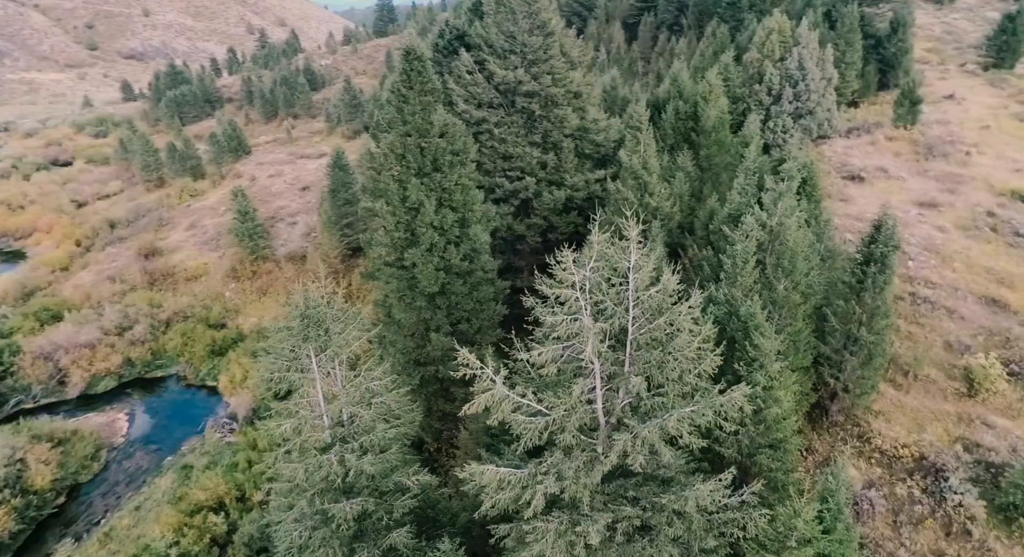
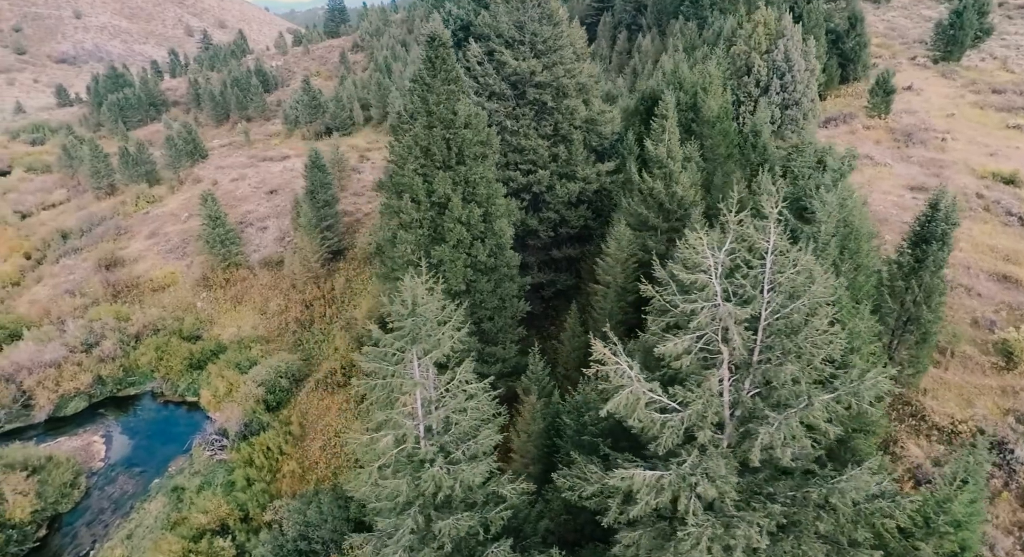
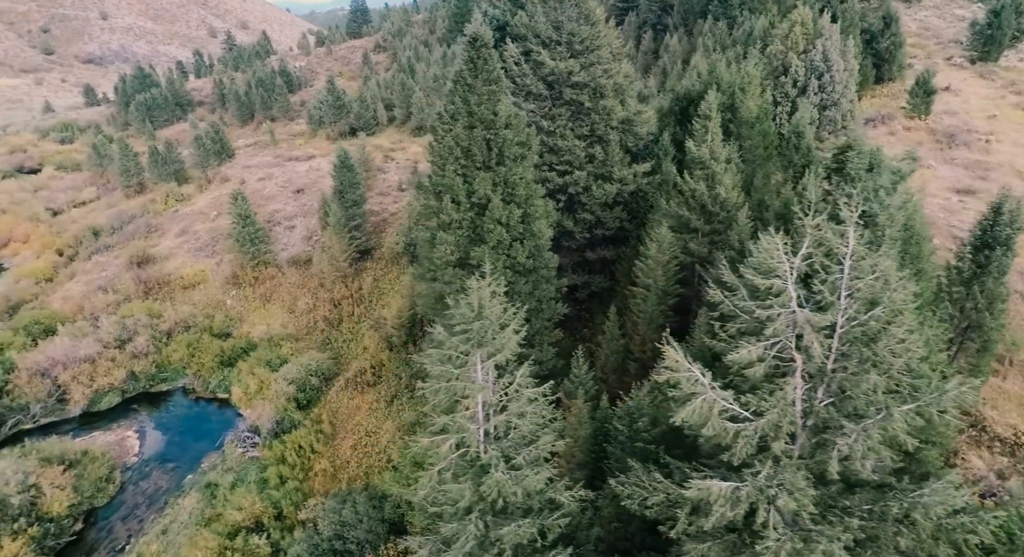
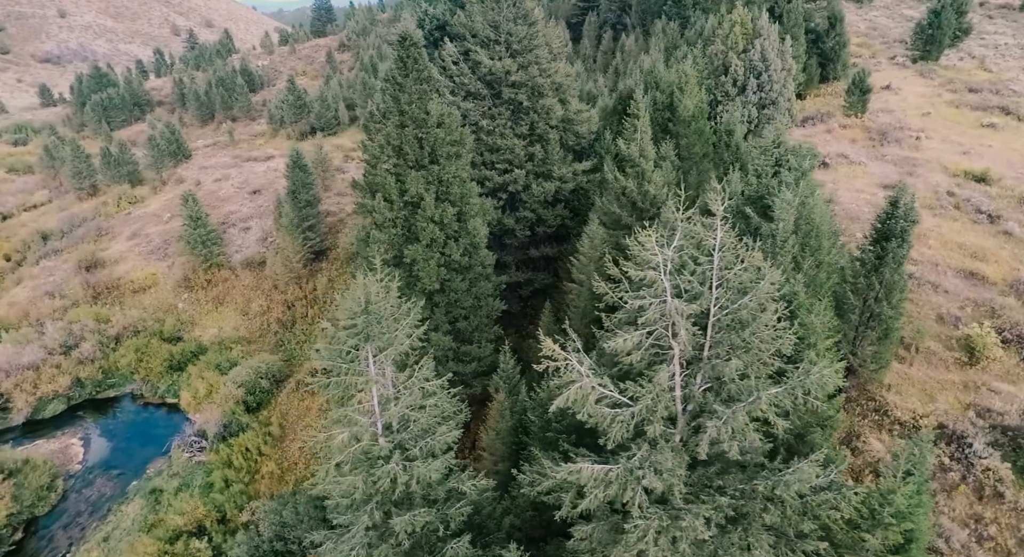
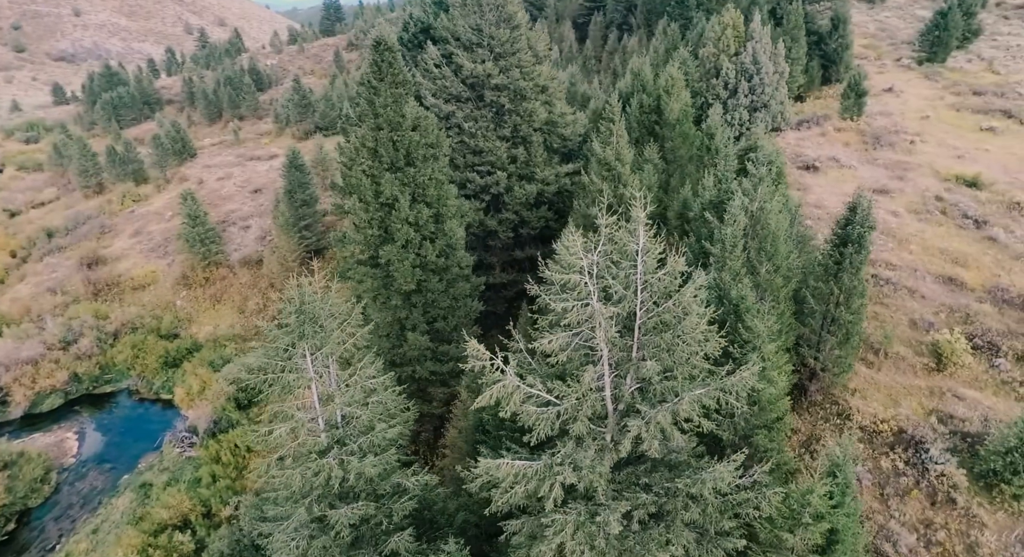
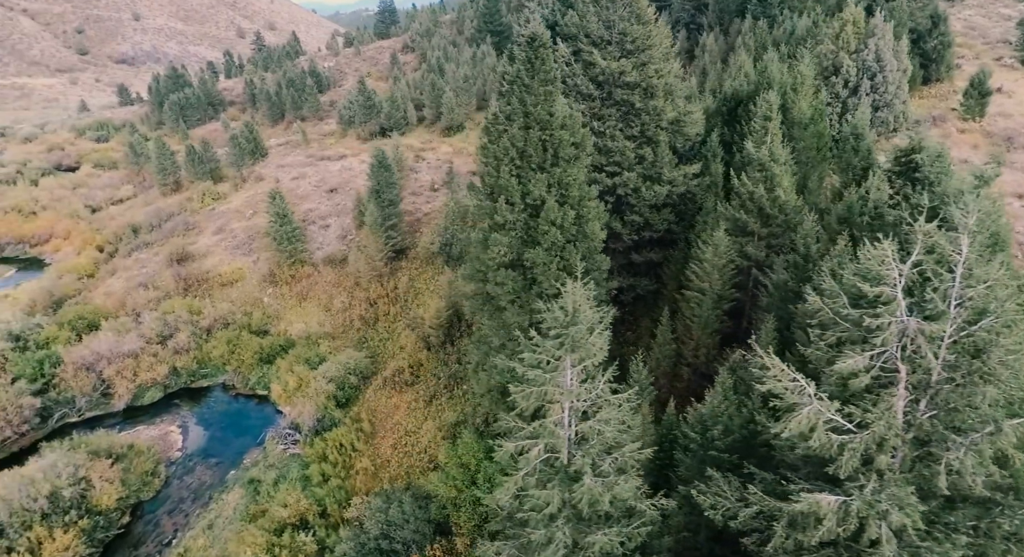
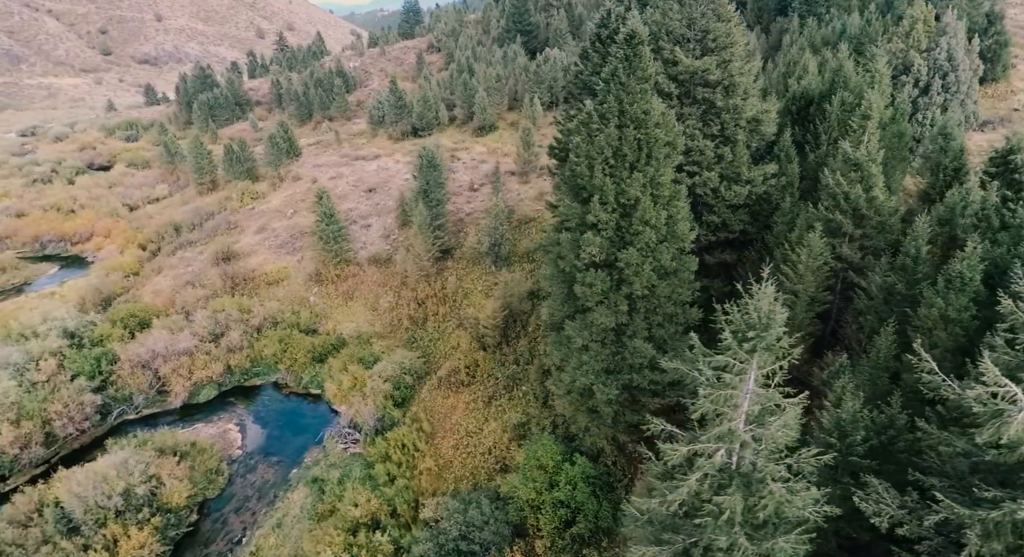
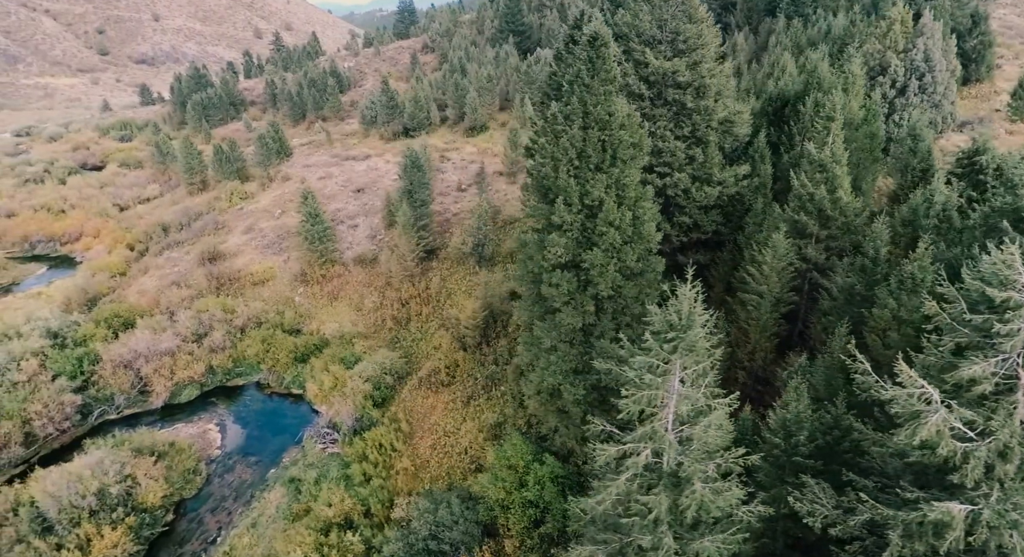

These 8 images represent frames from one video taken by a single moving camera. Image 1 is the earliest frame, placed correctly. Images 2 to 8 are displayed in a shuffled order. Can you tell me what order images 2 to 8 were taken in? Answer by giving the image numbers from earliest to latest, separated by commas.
5, 4, 2, 3, 6, 8, 7
